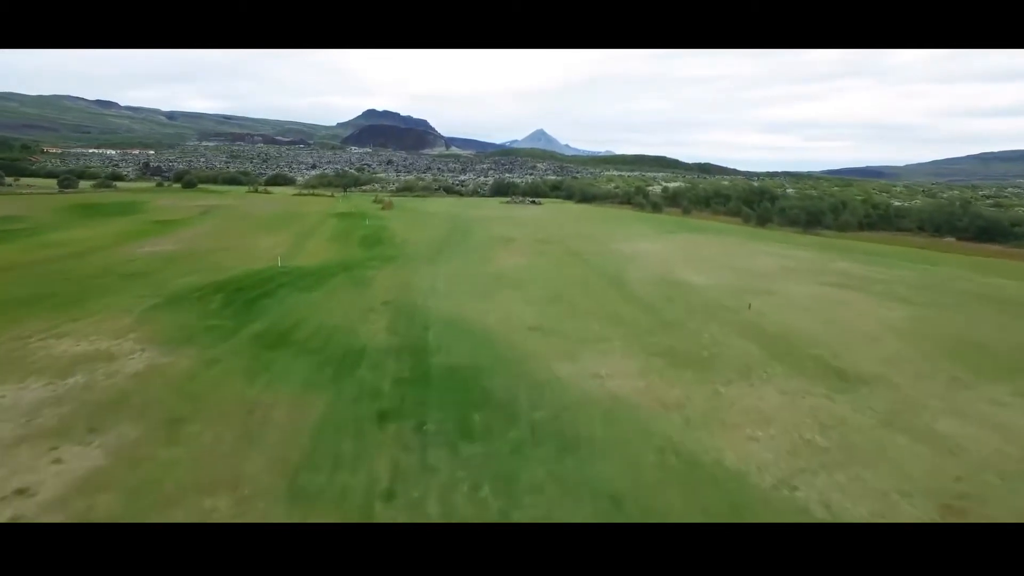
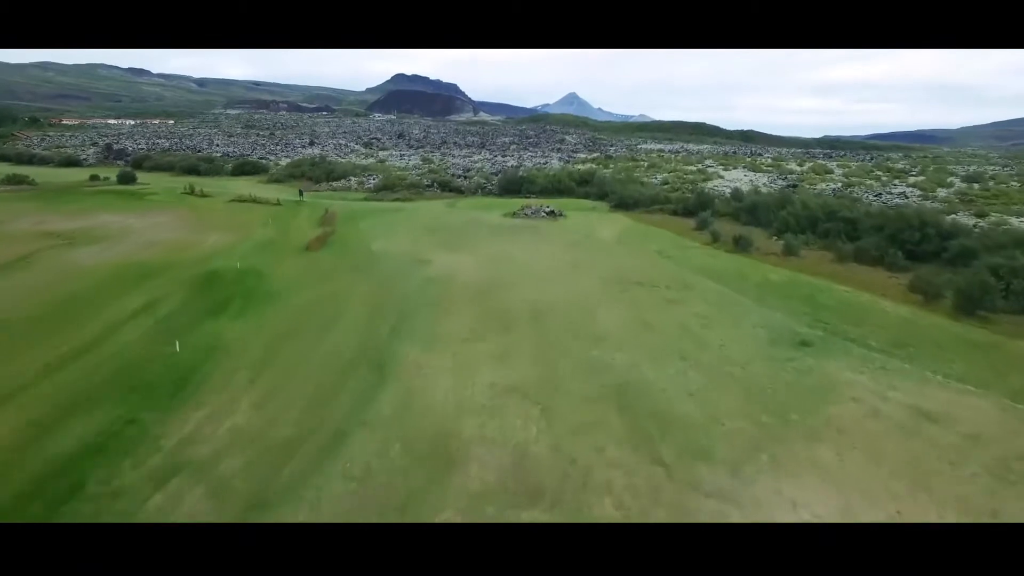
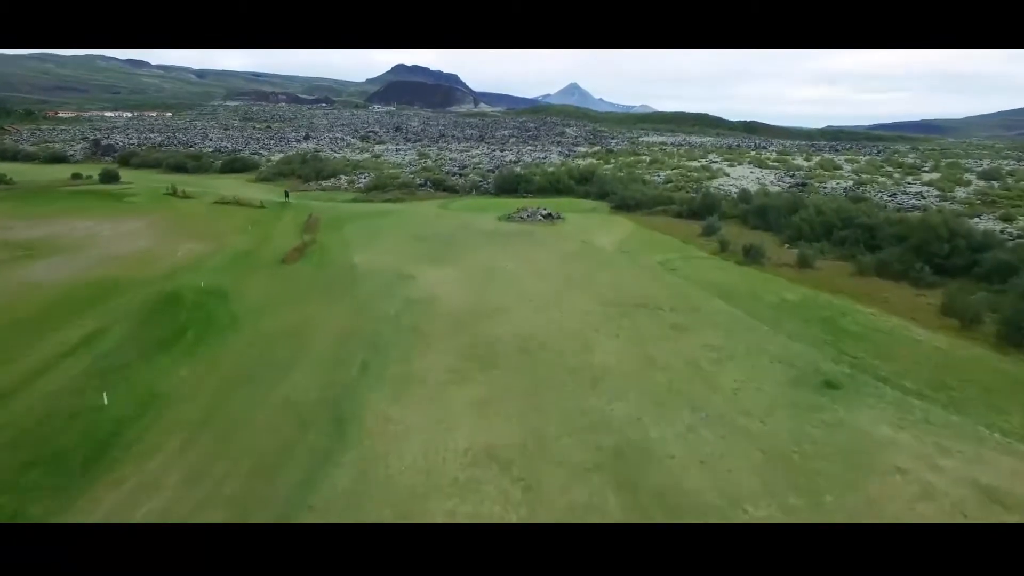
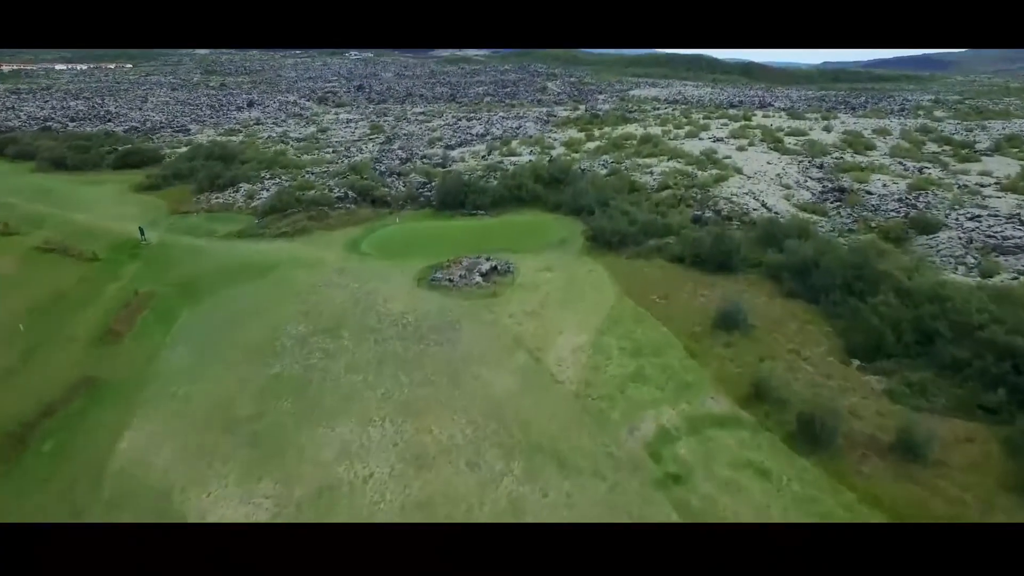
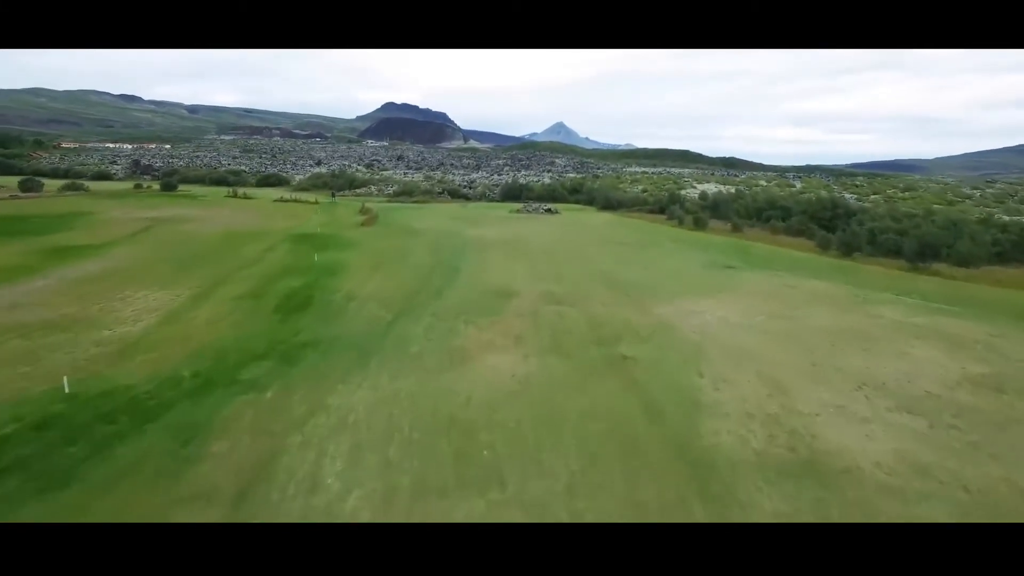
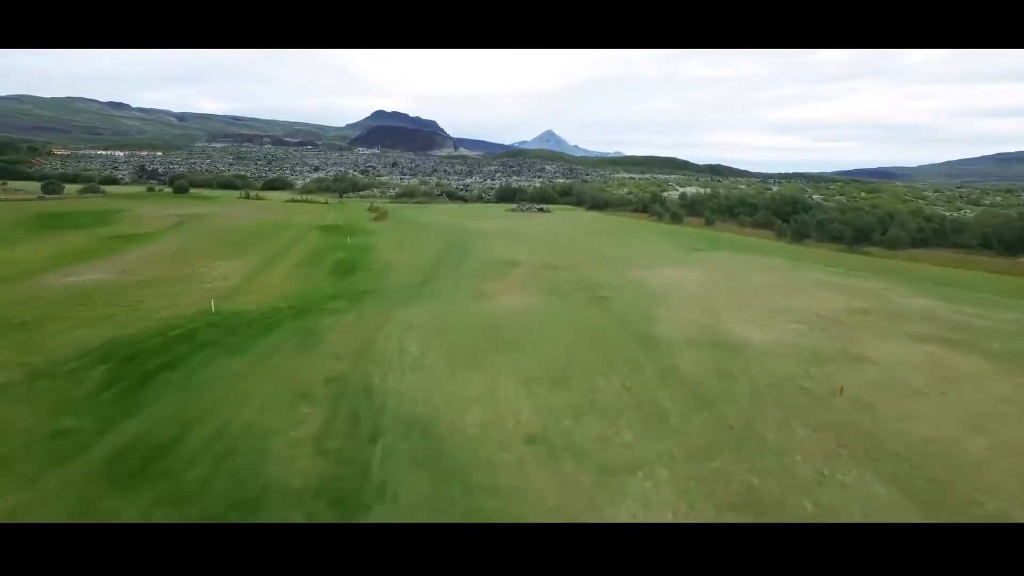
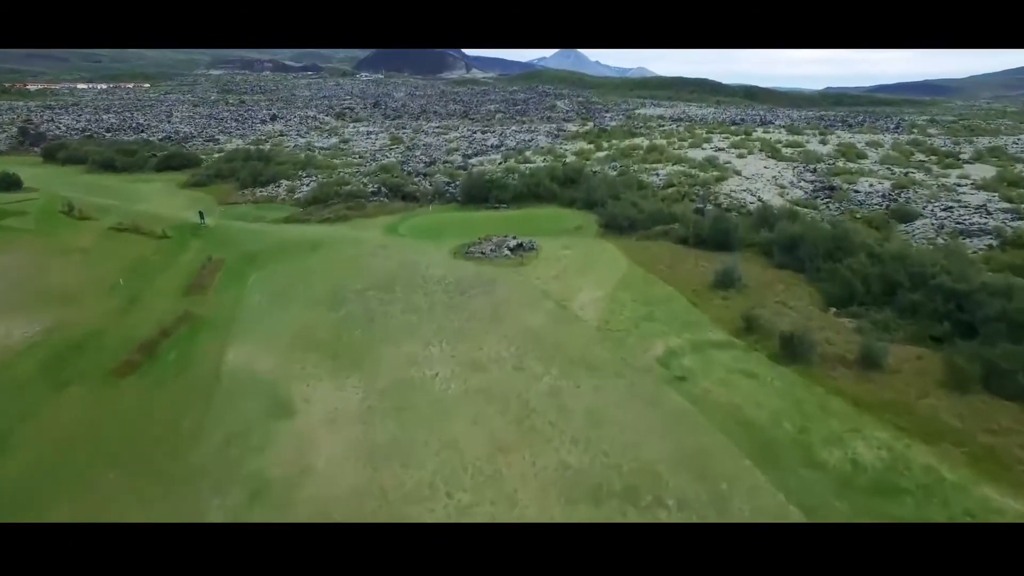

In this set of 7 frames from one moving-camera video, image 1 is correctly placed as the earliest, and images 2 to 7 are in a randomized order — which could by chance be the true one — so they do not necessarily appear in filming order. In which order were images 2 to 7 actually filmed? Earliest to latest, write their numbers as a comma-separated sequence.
6, 5, 2, 3, 7, 4
